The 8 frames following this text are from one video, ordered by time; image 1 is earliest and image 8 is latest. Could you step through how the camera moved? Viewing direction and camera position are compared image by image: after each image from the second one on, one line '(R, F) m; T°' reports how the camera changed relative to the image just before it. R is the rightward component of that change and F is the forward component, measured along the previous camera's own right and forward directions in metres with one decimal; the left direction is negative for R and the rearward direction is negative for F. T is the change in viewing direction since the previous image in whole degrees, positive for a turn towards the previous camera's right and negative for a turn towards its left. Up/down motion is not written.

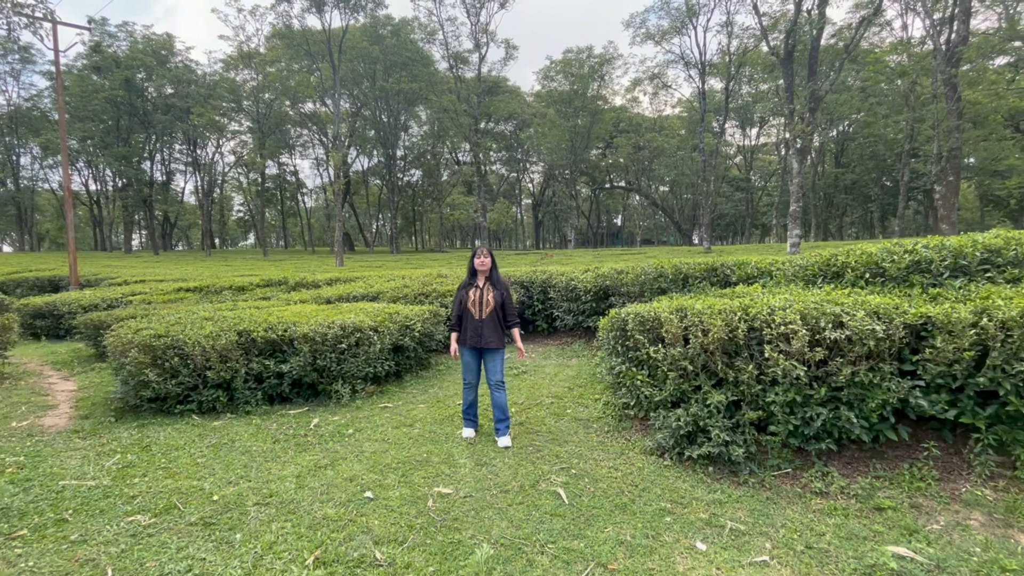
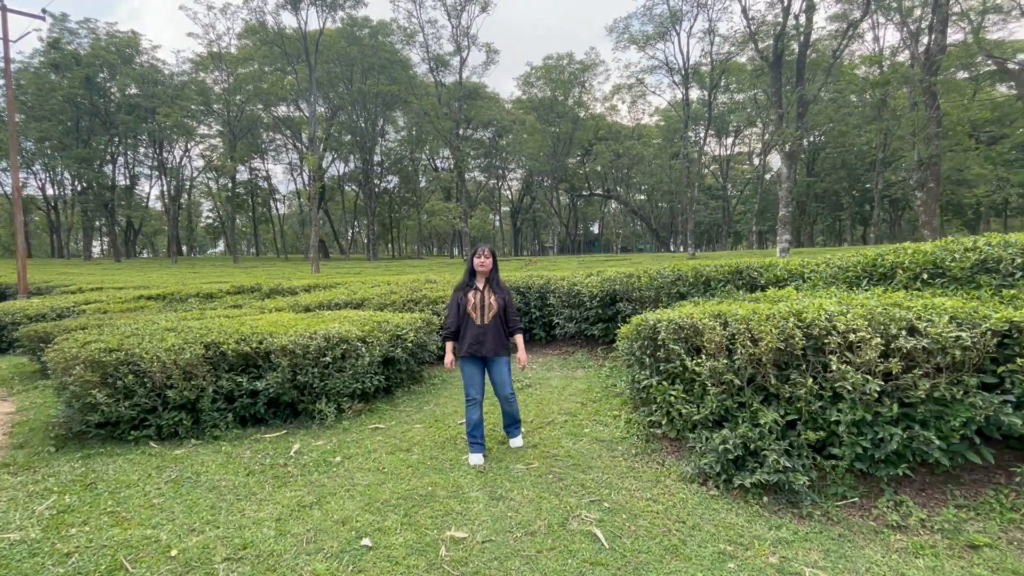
(-0.3, +0.6) m; +3°
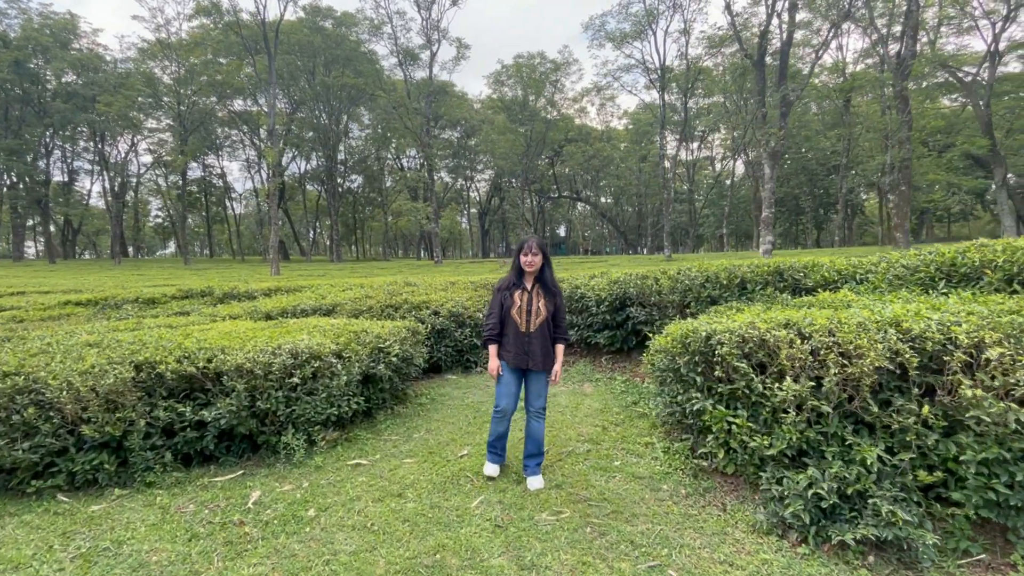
(-0.4, +0.8) m; +4°
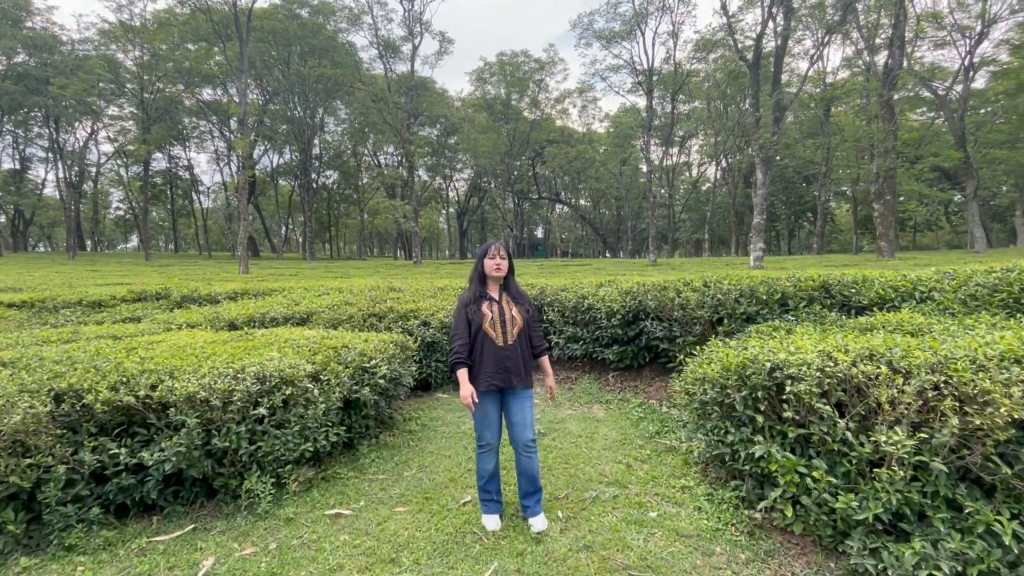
(-0.3, +0.7) m; +3°
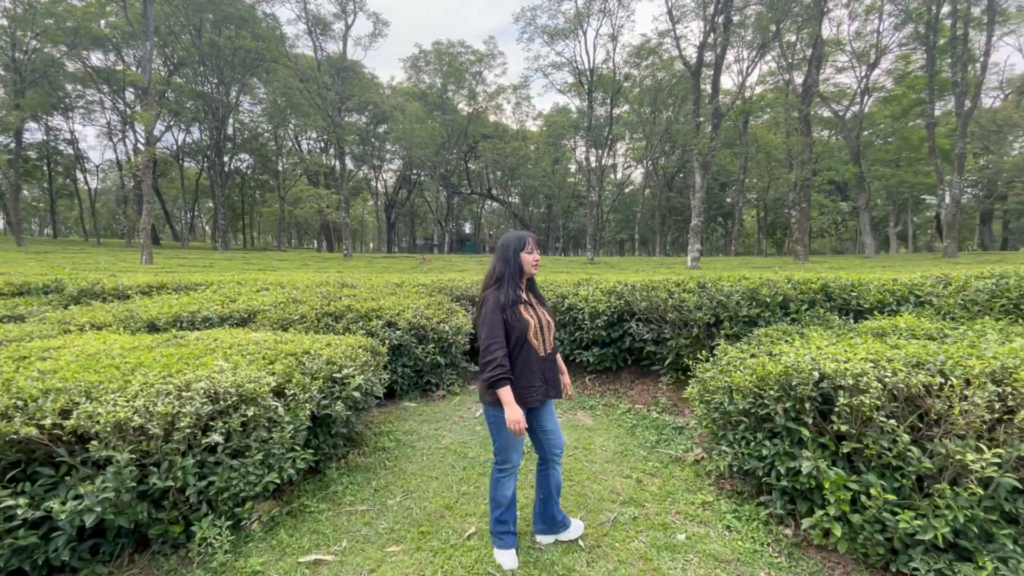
(-0.5, +0.5) m; +9°
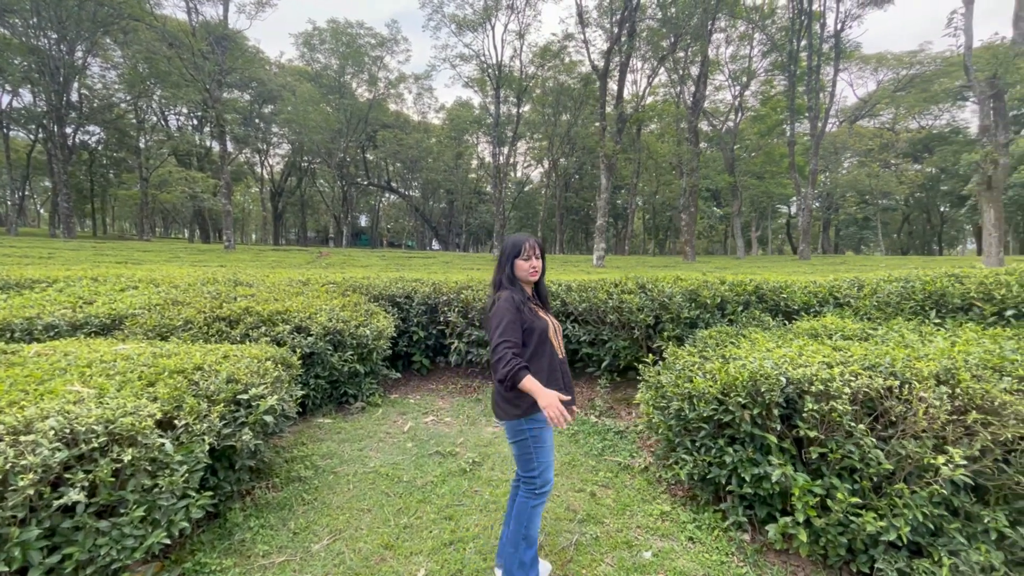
(-0.3, +0.4) m; +12°
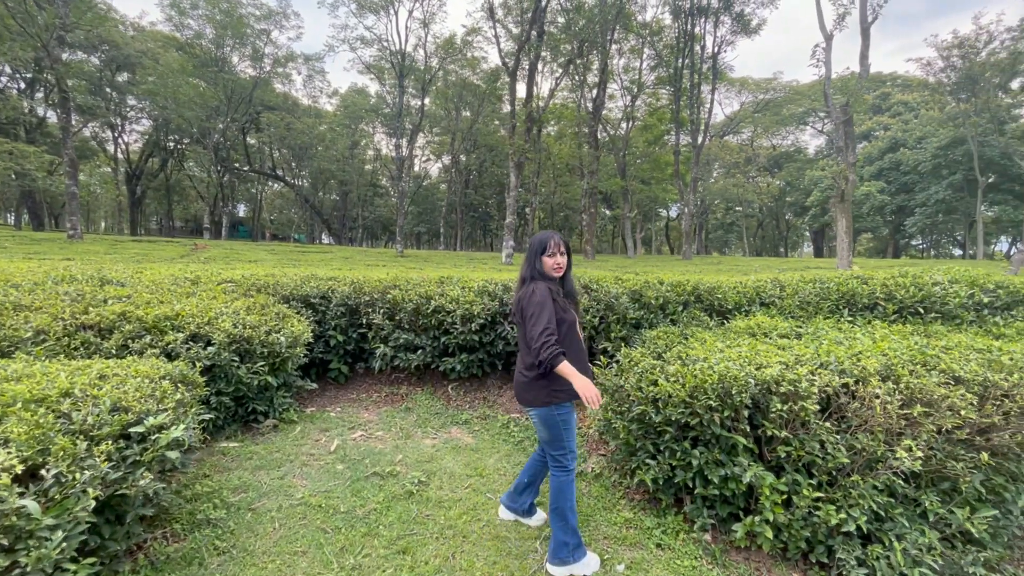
(-0.4, +0.3) m; +12°
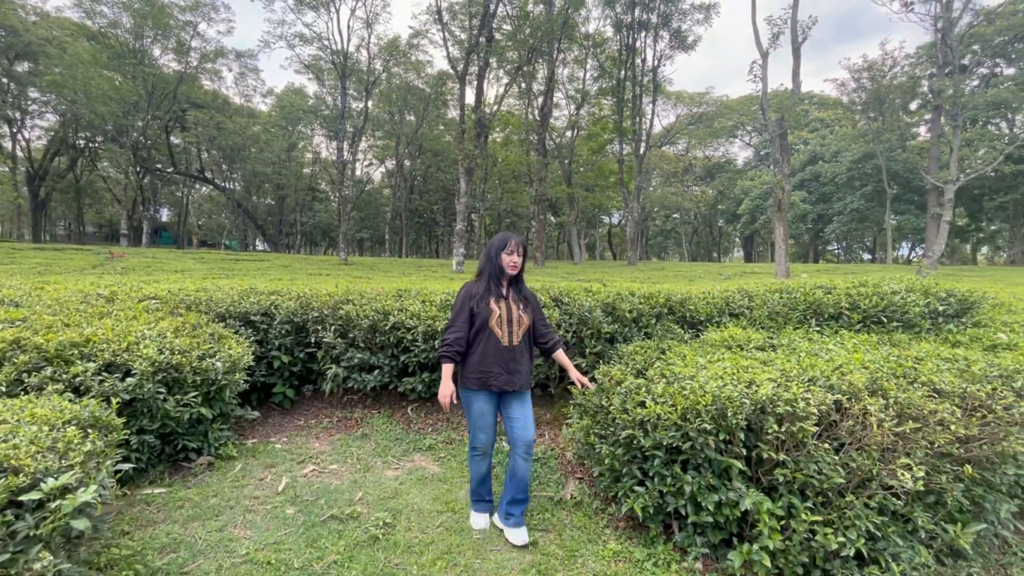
(-0.2, +0.3) m; +6°
